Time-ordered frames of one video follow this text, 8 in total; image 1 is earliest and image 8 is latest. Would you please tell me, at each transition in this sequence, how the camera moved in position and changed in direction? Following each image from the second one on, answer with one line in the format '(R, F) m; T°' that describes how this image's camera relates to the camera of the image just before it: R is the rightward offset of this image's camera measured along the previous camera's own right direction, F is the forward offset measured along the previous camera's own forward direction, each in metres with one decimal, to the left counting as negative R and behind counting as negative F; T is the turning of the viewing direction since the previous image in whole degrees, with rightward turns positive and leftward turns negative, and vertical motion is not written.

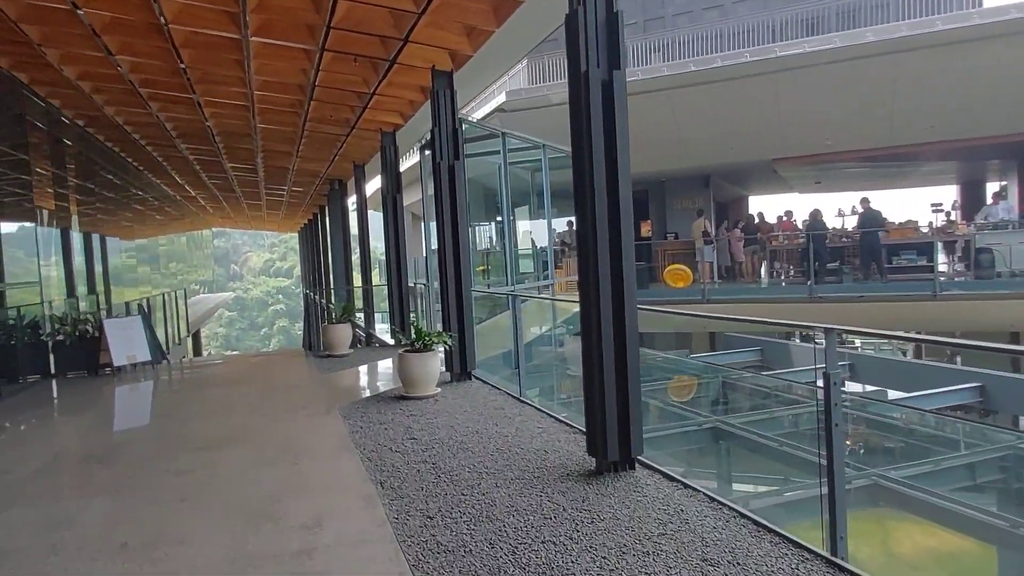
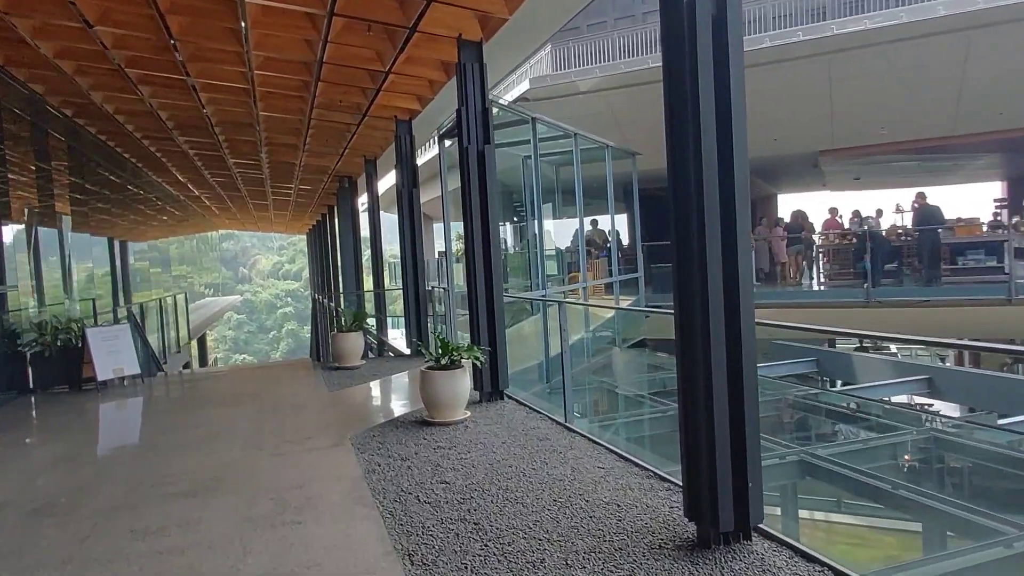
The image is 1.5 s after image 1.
(-0.2, +0.8) m; -1°
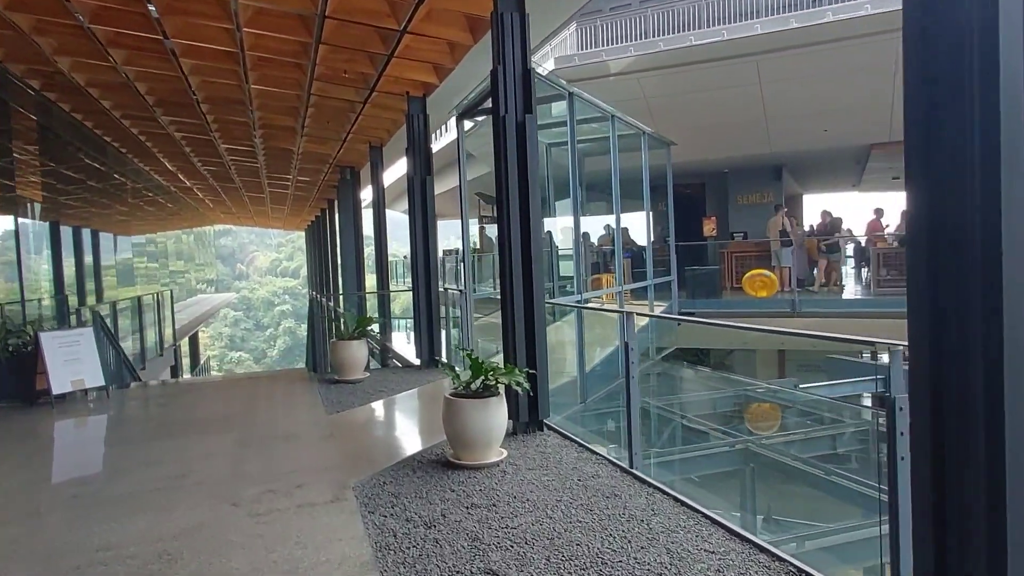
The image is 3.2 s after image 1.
(-0.3, +1.0) m; 0°
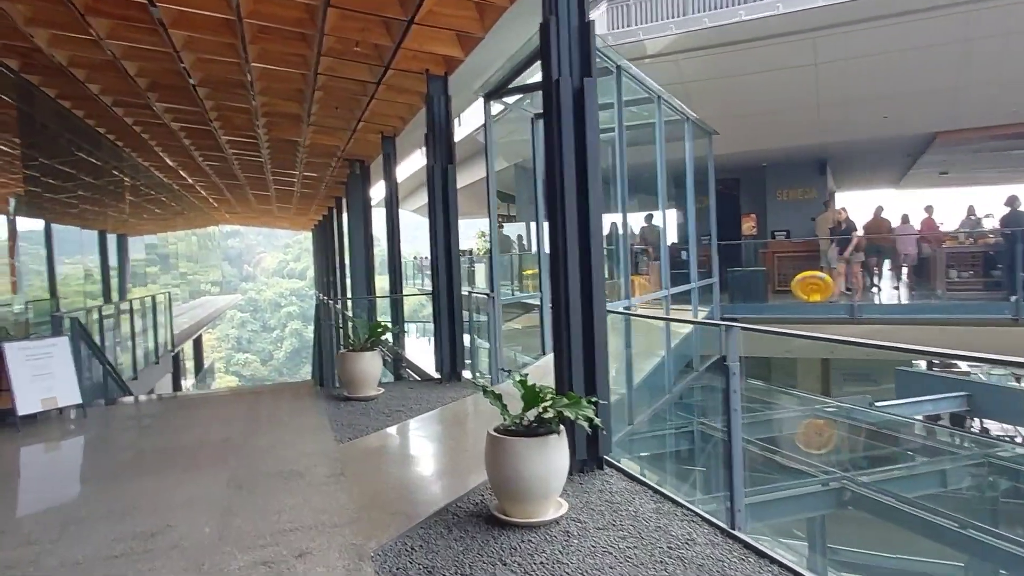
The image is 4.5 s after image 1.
(-0.2, +0.8) m; -1°
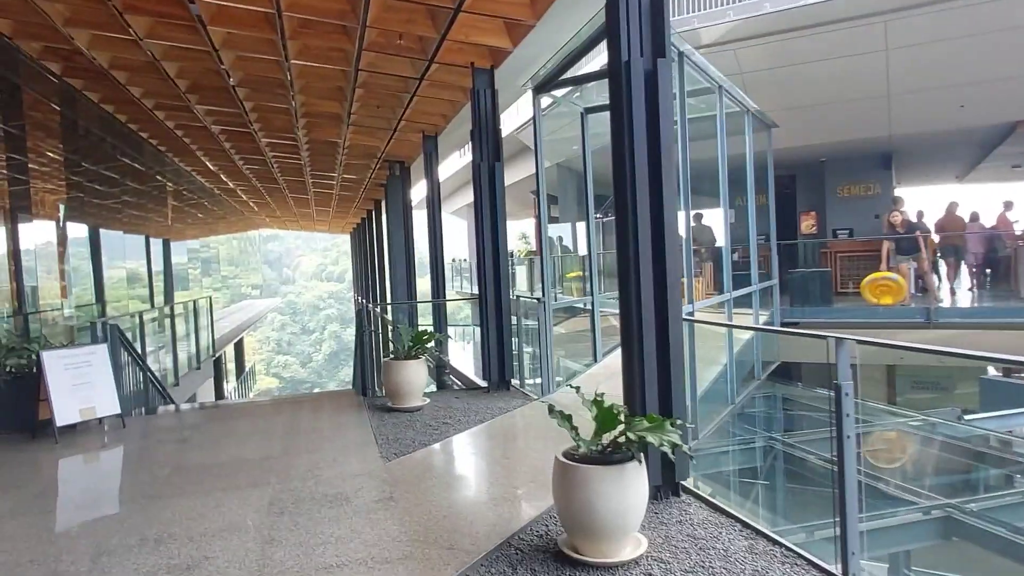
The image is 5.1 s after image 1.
(-0.1, +0.3) m; -3°
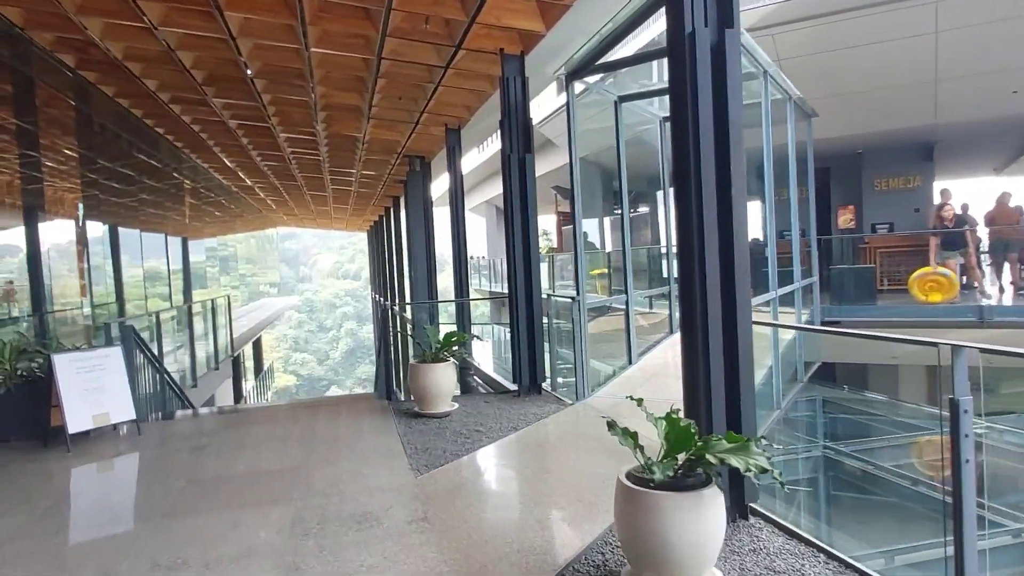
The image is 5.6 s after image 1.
(-0.1, +0.3) m; -1°
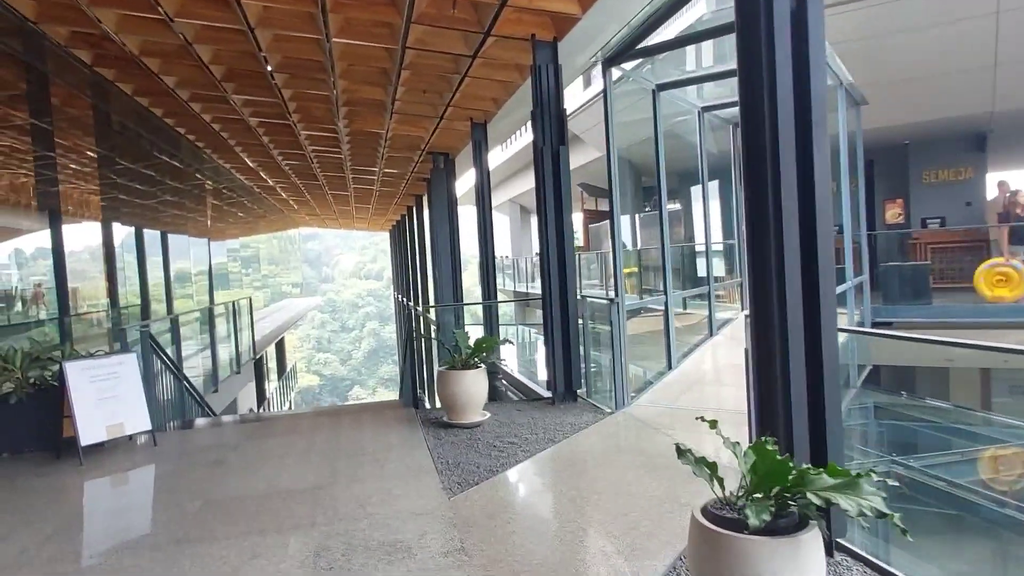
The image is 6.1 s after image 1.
(-0.1, +0.3) m; -2°
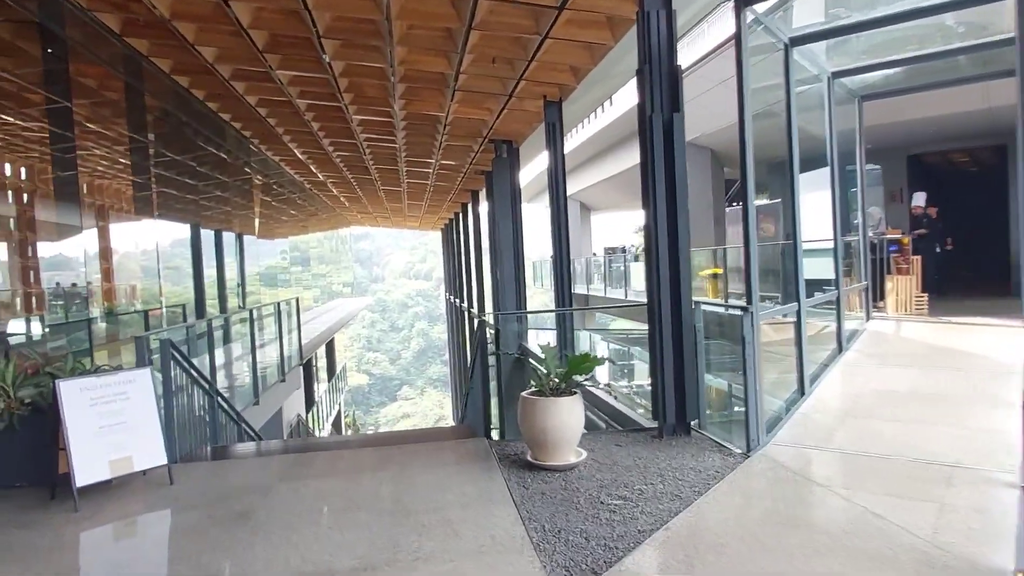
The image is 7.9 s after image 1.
(-0.3, +1.0) m; -4°
